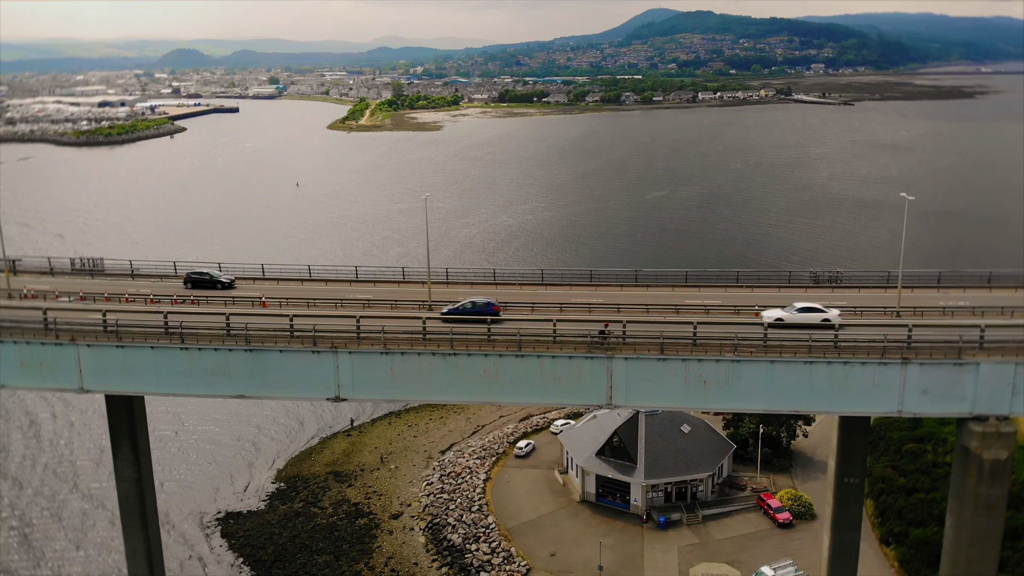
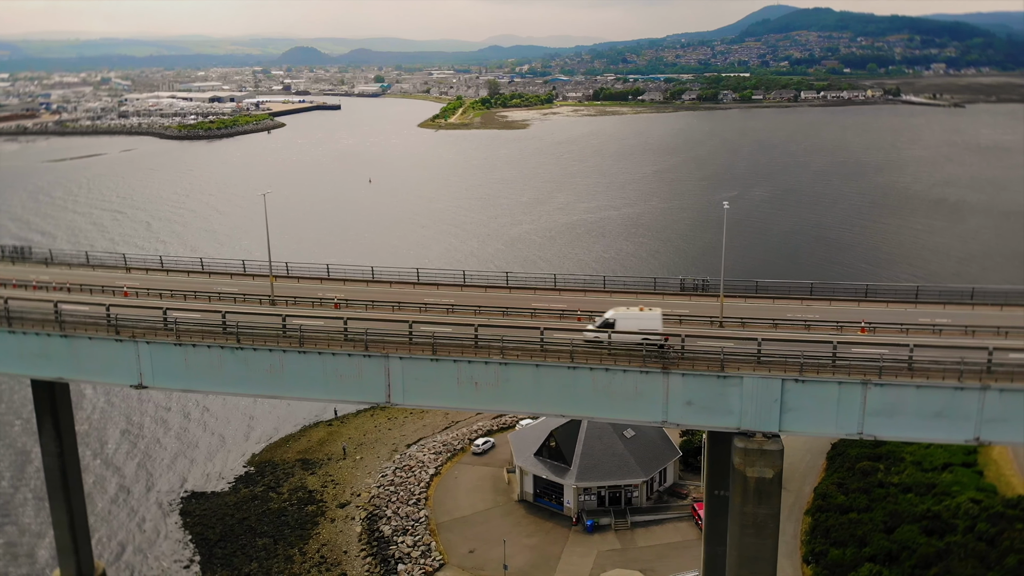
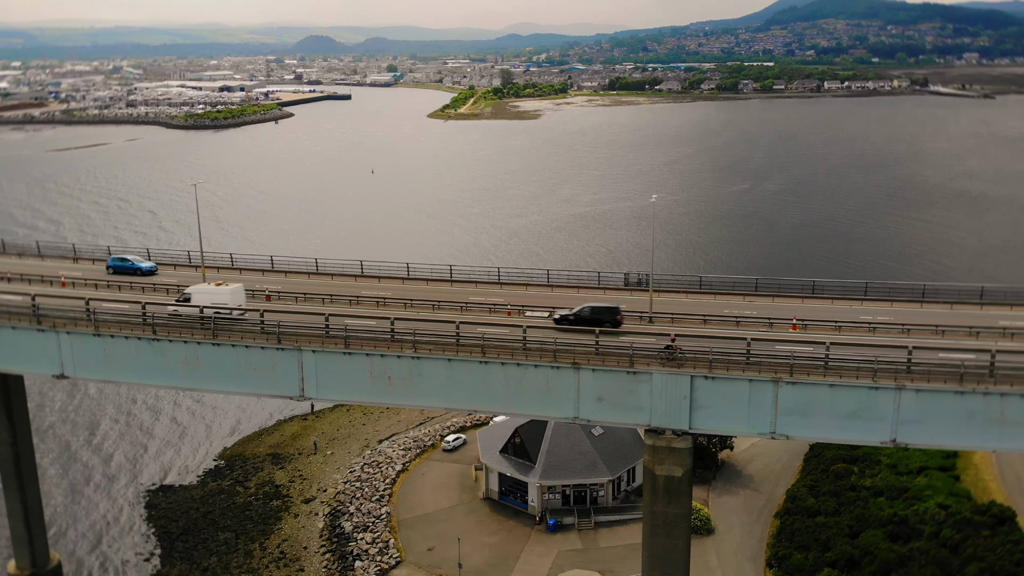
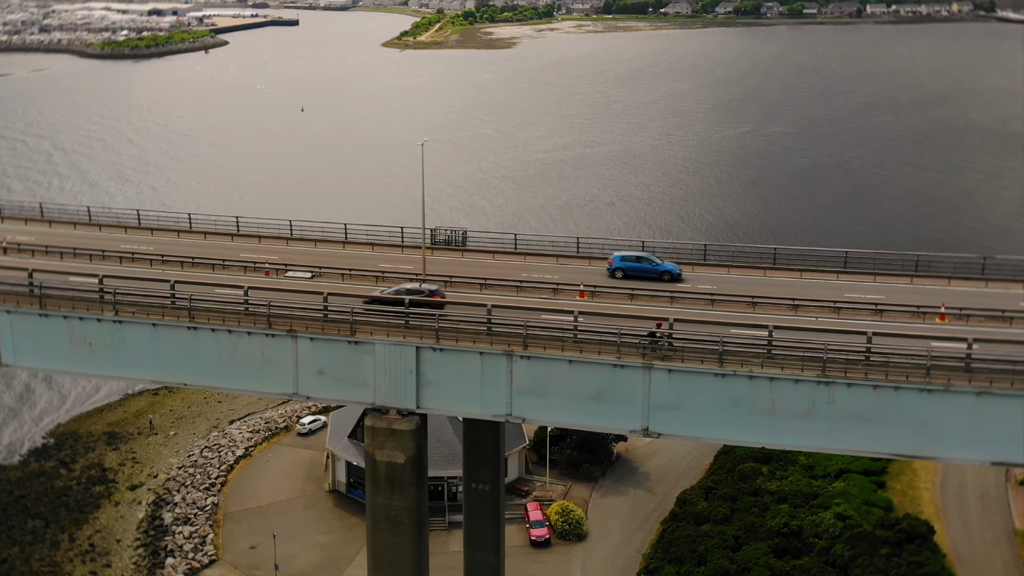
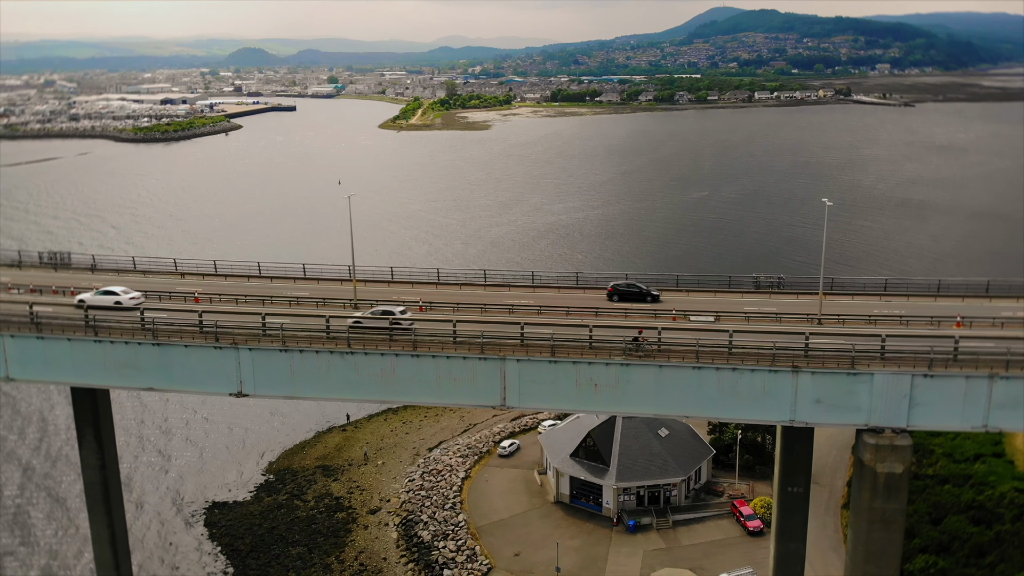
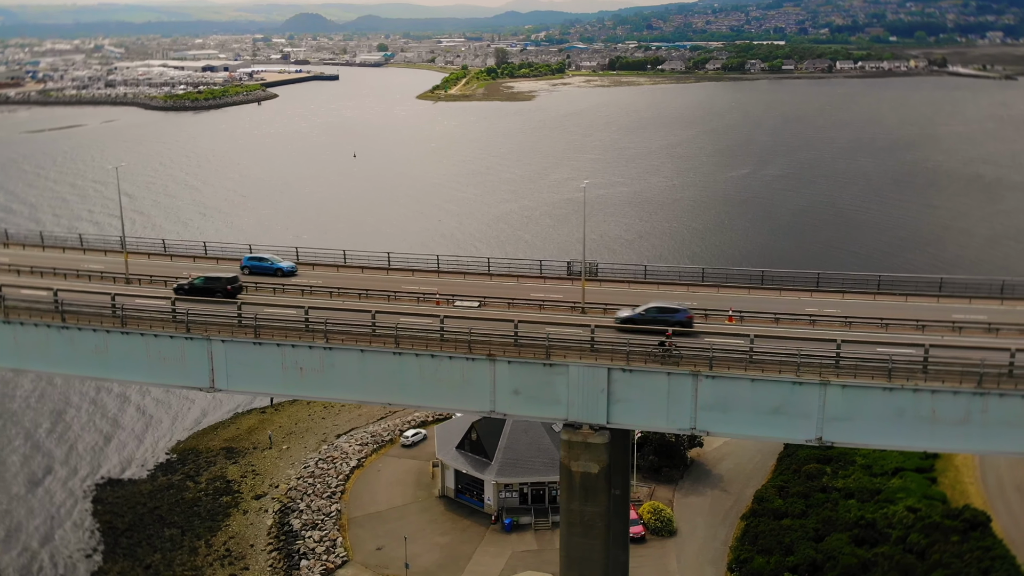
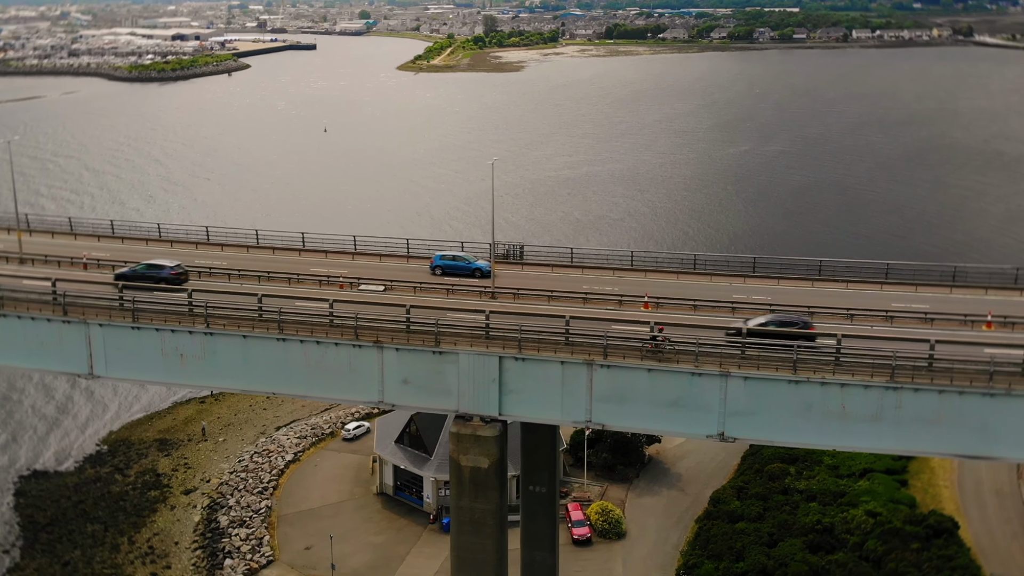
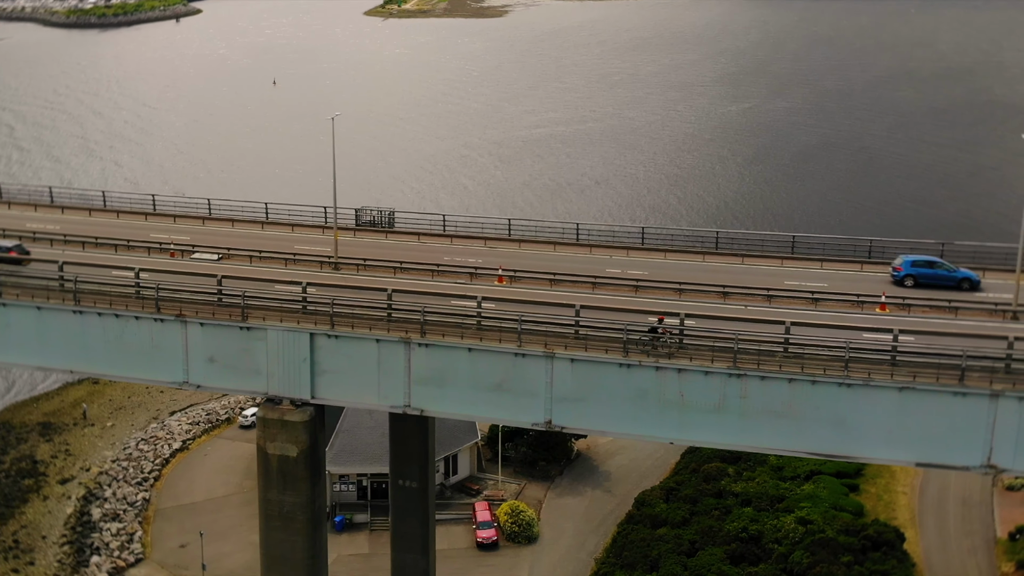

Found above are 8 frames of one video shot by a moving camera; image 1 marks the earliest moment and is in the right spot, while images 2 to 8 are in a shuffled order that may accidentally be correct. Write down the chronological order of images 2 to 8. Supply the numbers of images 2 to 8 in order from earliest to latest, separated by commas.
5, 2, 3, 6, 7, 4, 8
